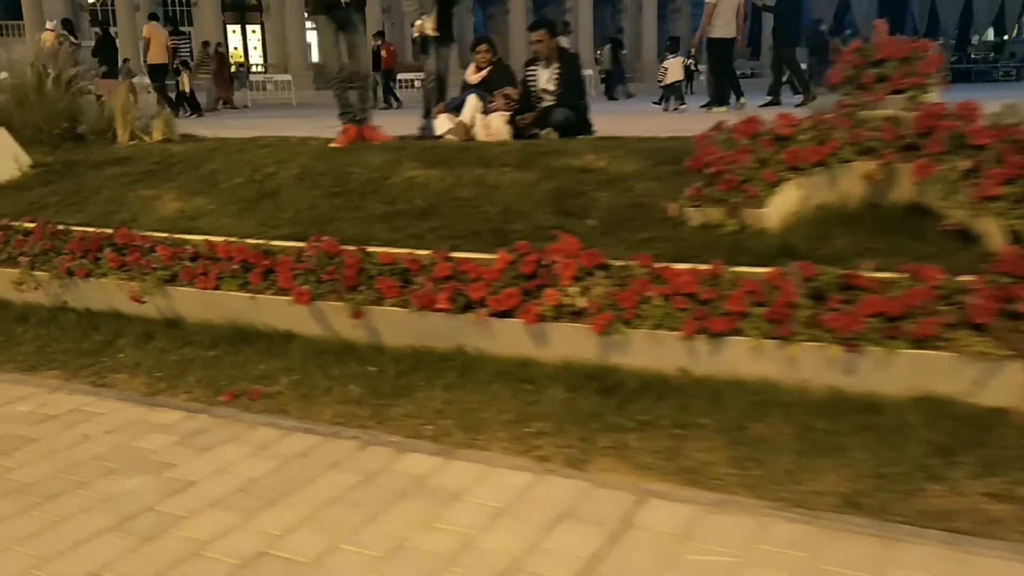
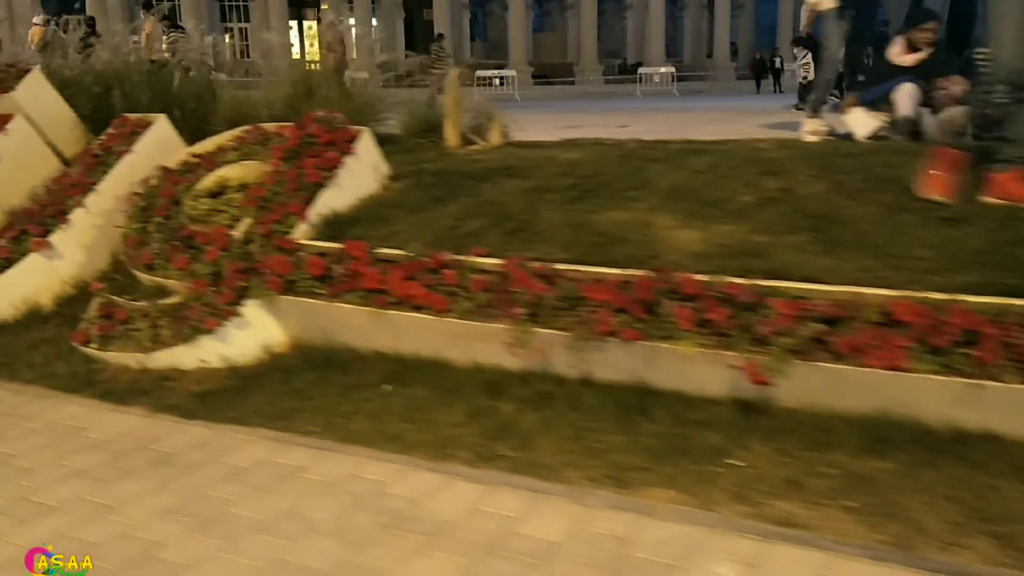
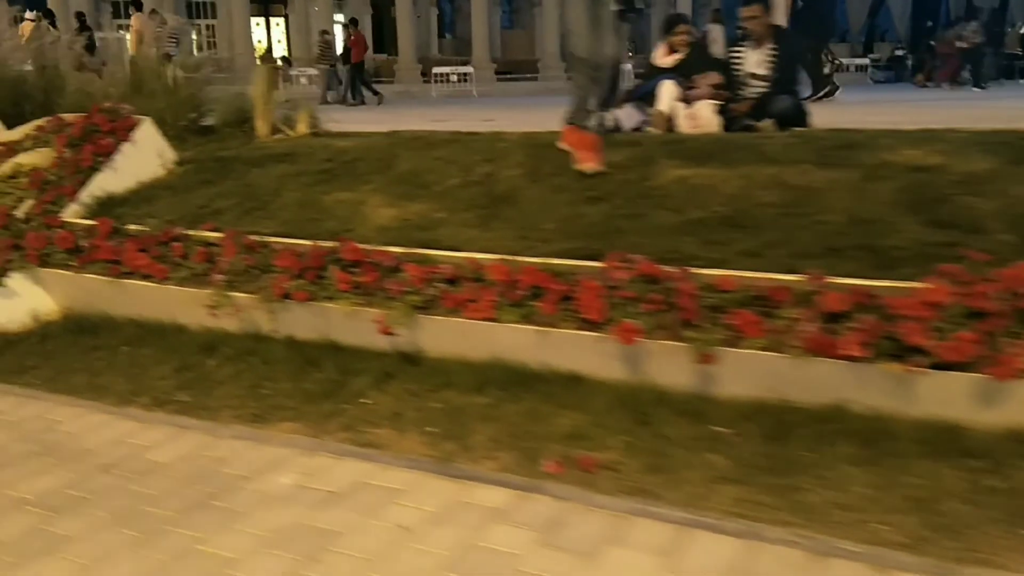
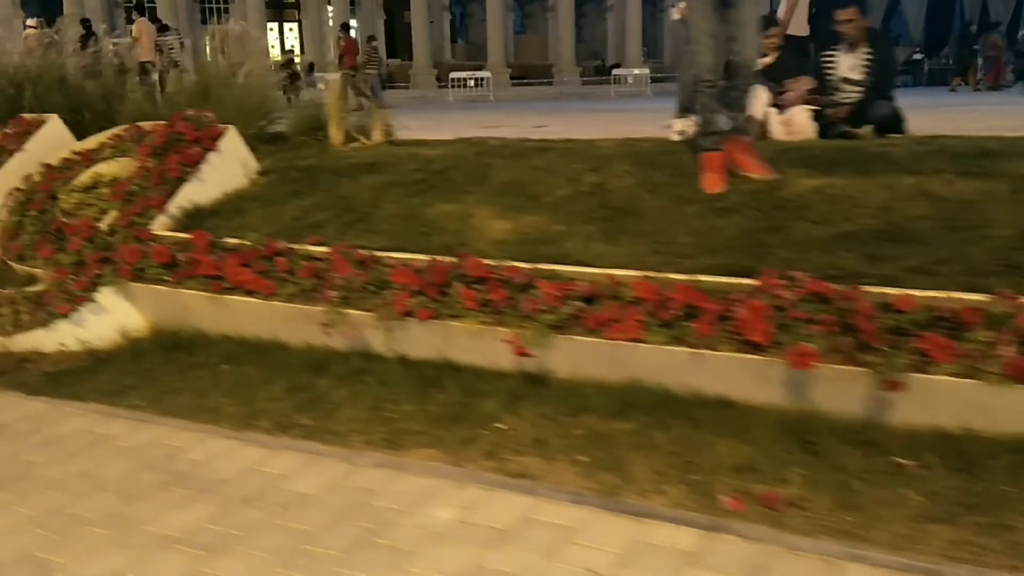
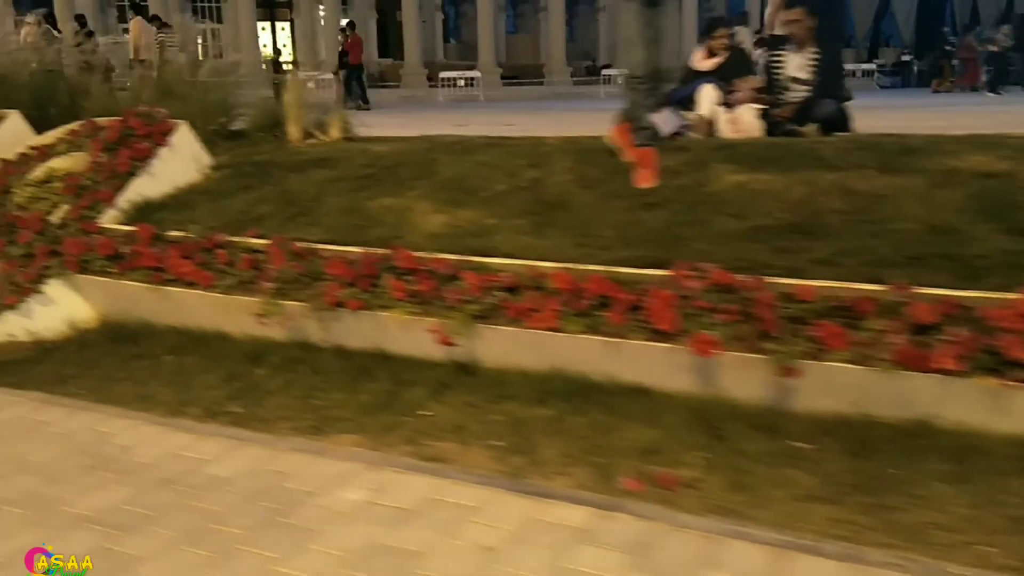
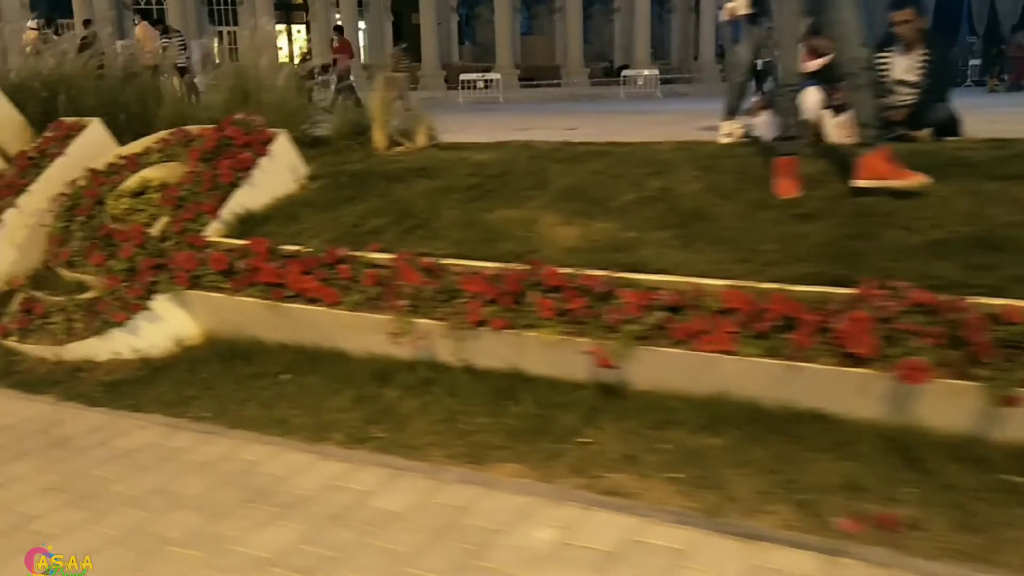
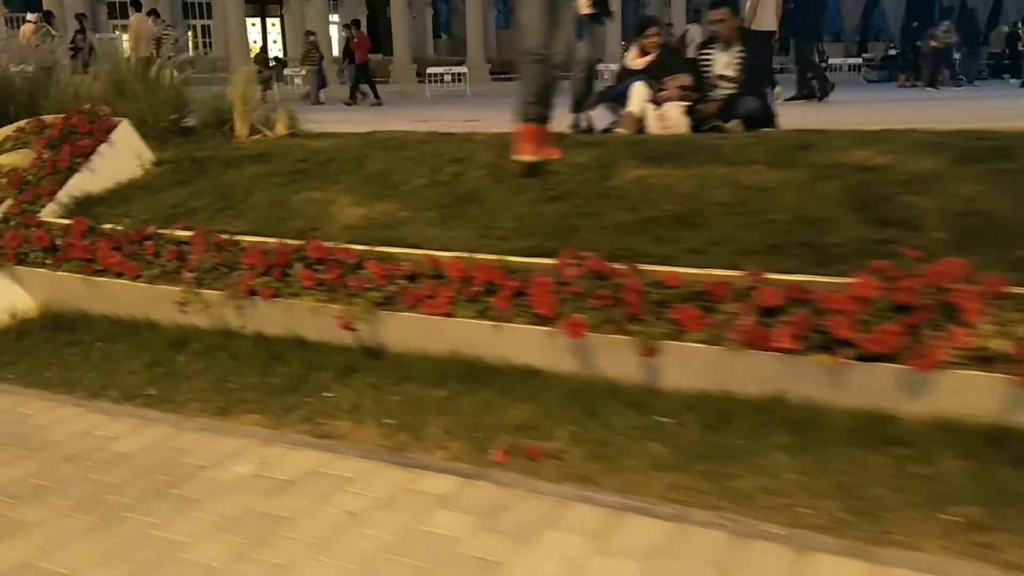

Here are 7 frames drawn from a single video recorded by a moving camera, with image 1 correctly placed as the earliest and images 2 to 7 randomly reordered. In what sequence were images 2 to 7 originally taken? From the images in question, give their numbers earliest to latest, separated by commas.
7, 3, 5, 4, 6, 2
